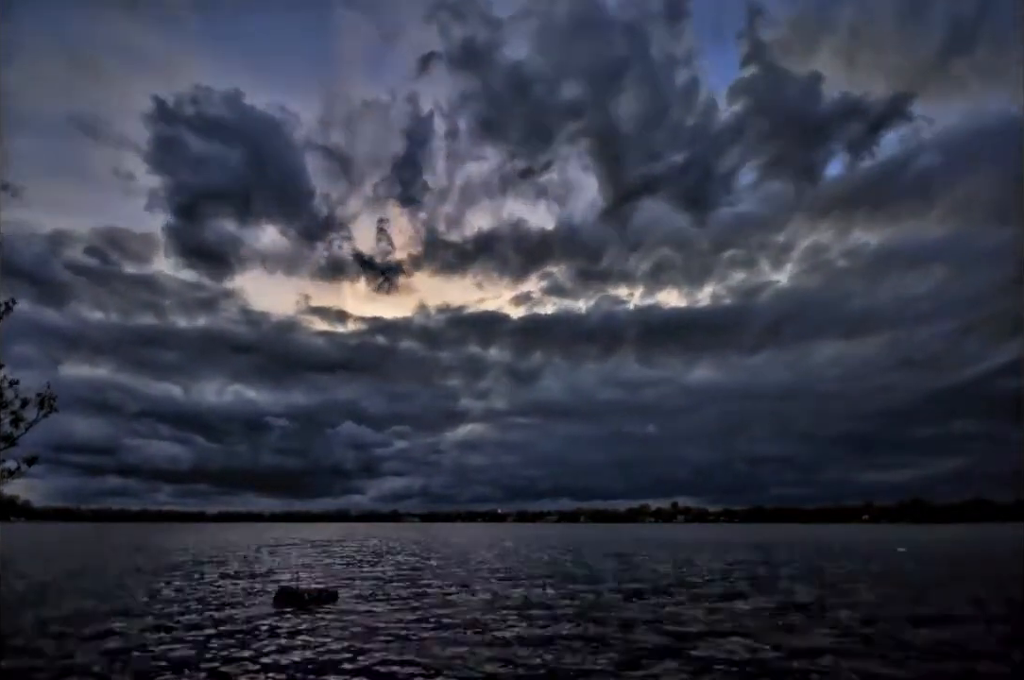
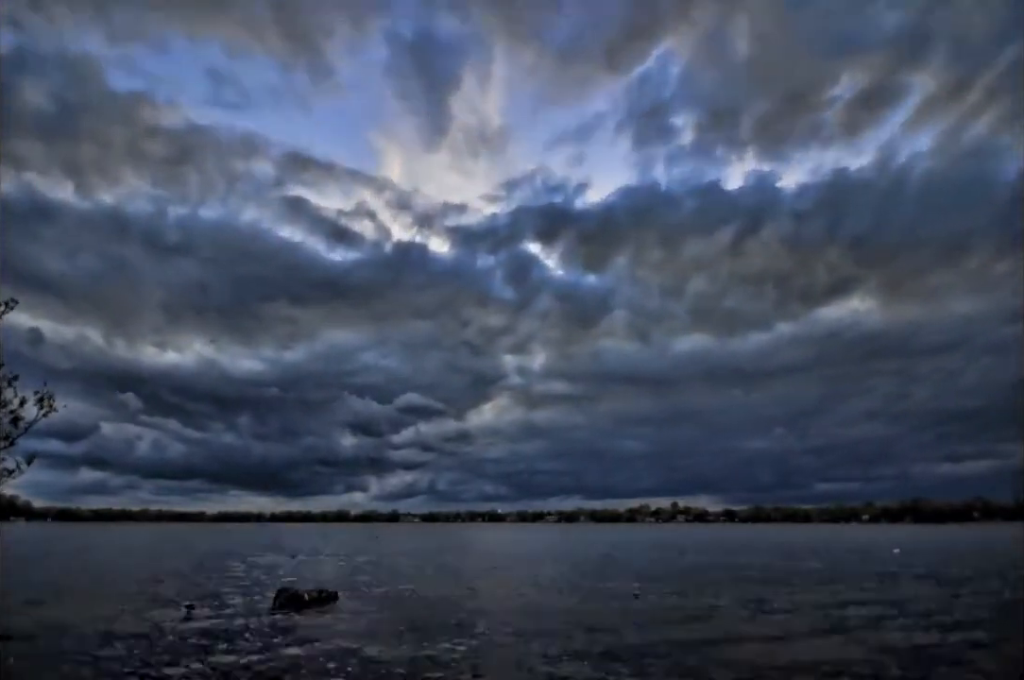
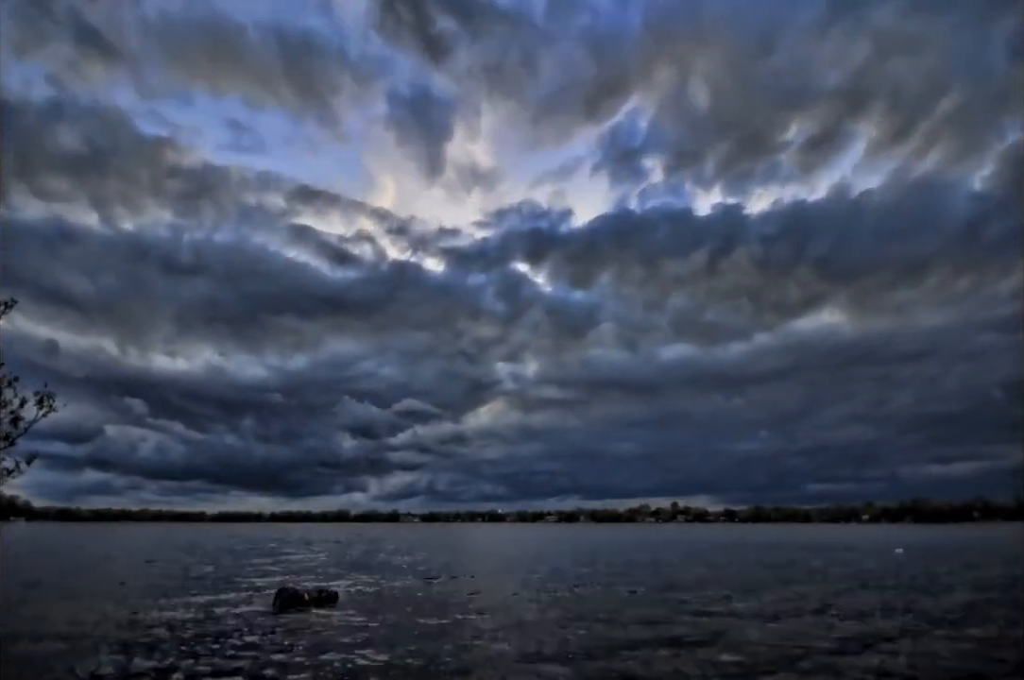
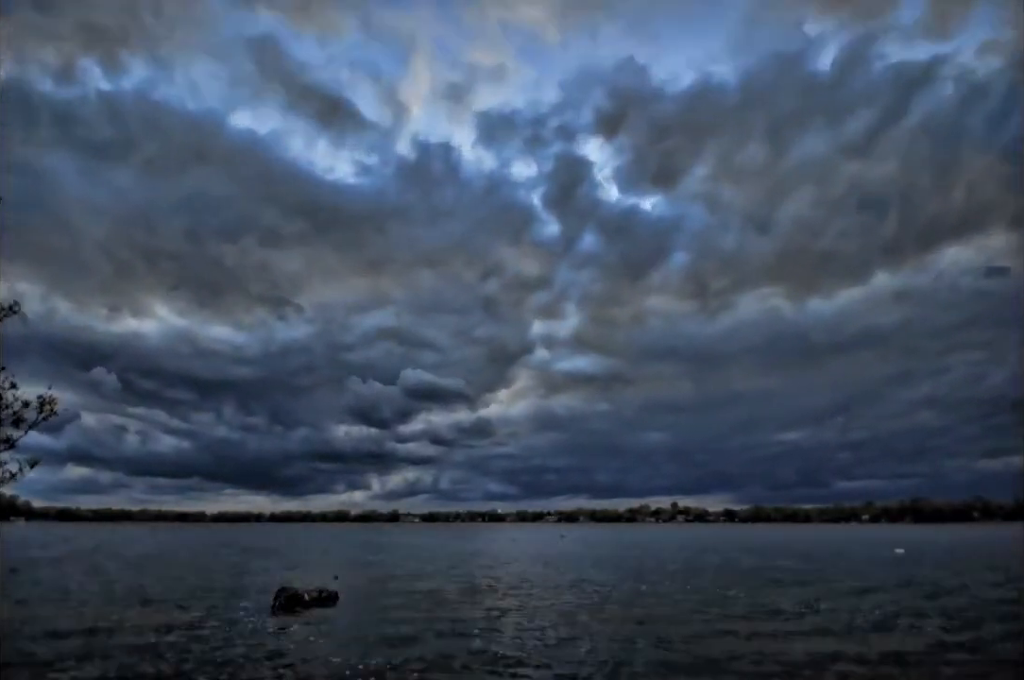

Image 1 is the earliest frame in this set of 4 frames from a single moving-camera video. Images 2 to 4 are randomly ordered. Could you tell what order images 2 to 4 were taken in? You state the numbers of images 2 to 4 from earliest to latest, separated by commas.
3, 2, 4
